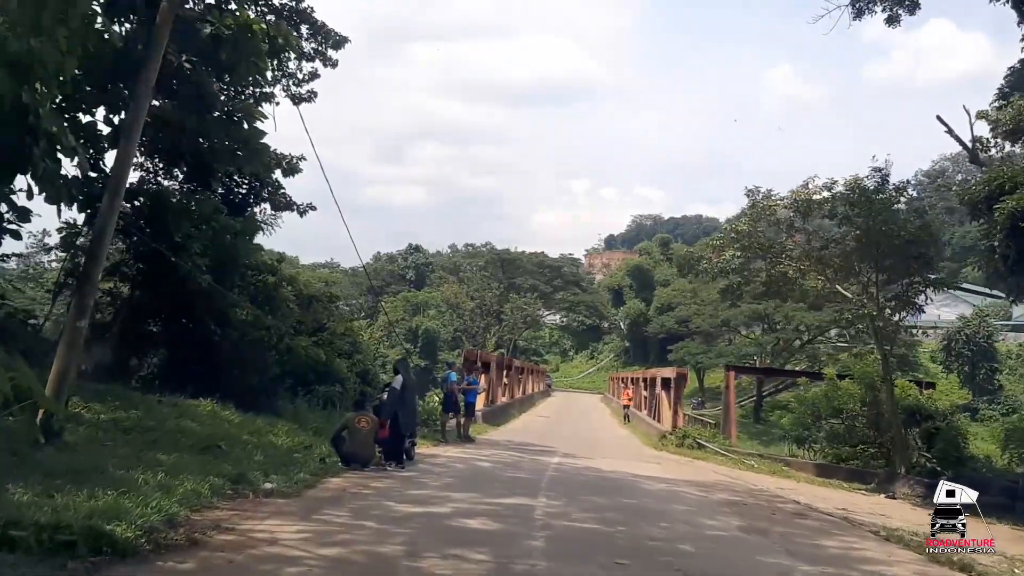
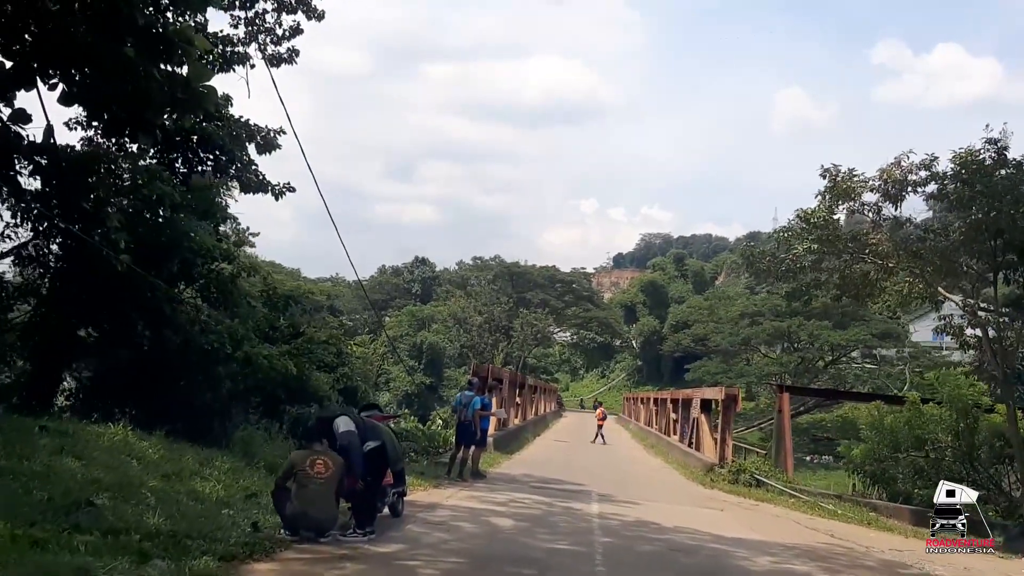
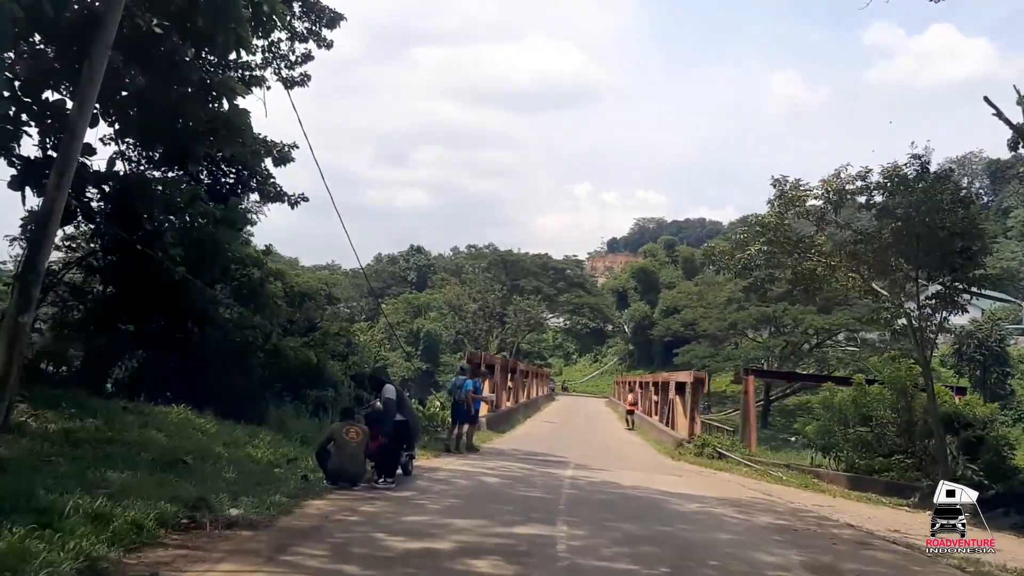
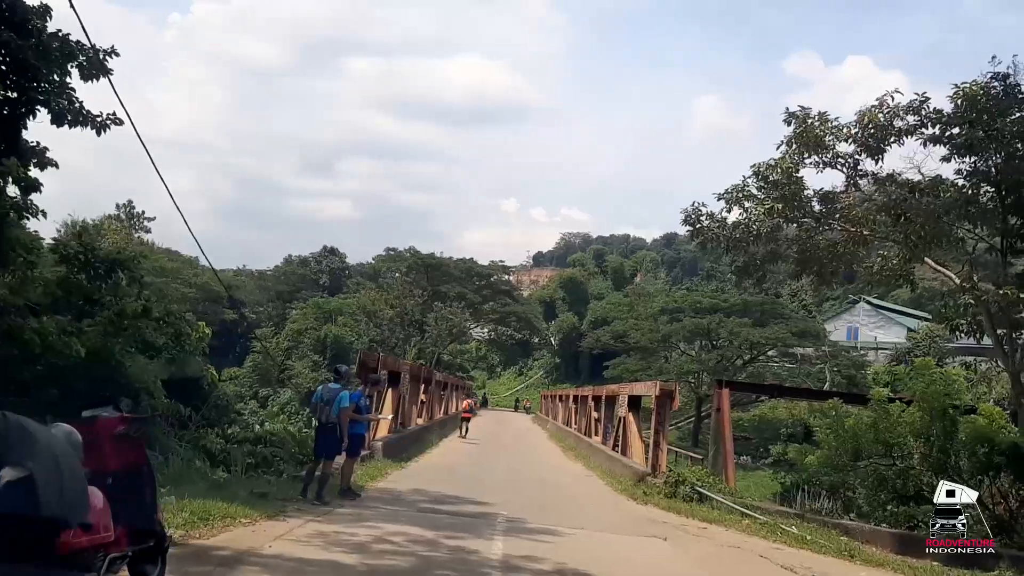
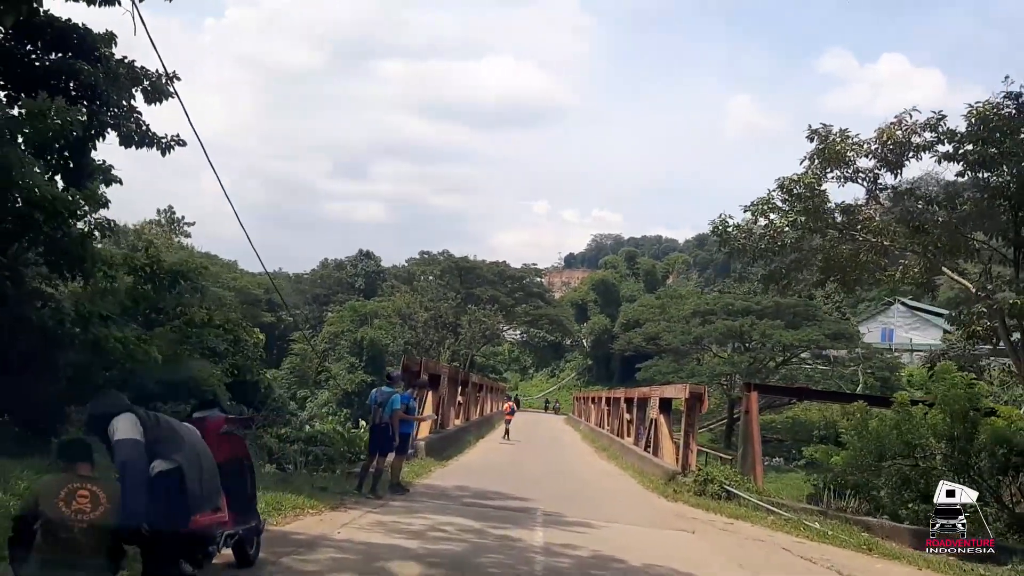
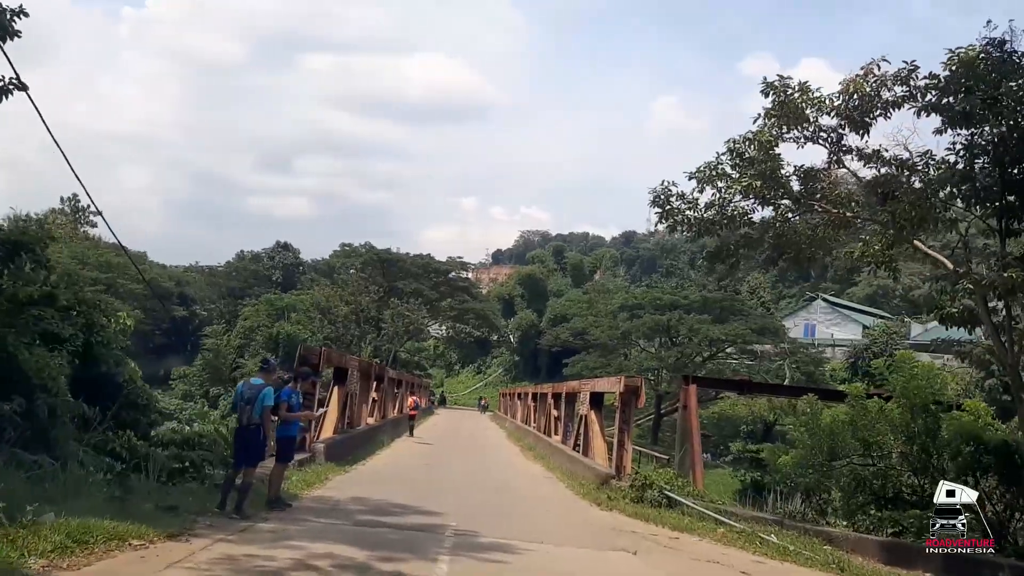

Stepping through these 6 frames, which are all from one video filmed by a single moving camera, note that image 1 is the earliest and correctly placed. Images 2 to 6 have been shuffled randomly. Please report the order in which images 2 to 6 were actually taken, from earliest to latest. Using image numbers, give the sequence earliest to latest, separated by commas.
3, 2, 5, 4, 6
